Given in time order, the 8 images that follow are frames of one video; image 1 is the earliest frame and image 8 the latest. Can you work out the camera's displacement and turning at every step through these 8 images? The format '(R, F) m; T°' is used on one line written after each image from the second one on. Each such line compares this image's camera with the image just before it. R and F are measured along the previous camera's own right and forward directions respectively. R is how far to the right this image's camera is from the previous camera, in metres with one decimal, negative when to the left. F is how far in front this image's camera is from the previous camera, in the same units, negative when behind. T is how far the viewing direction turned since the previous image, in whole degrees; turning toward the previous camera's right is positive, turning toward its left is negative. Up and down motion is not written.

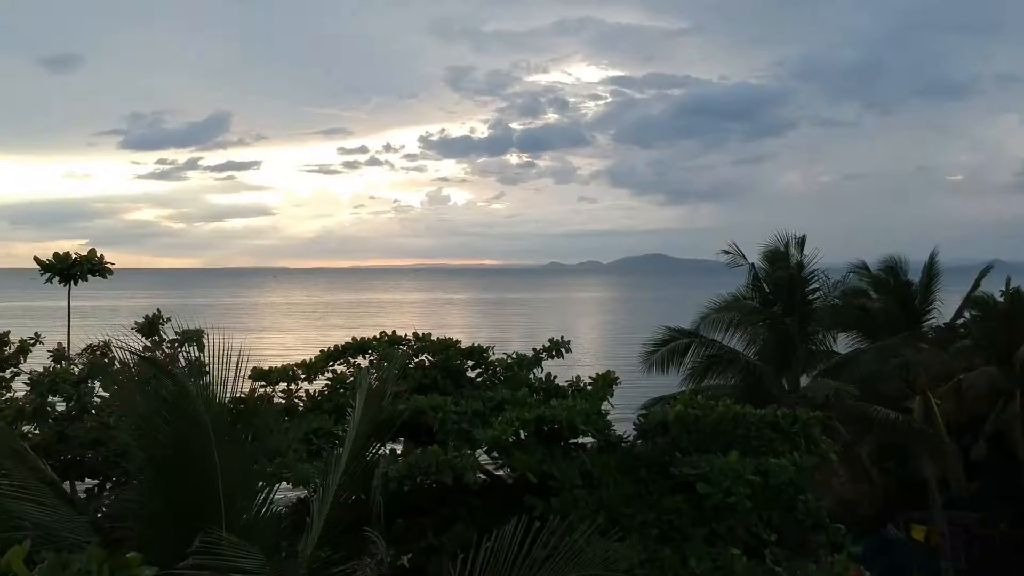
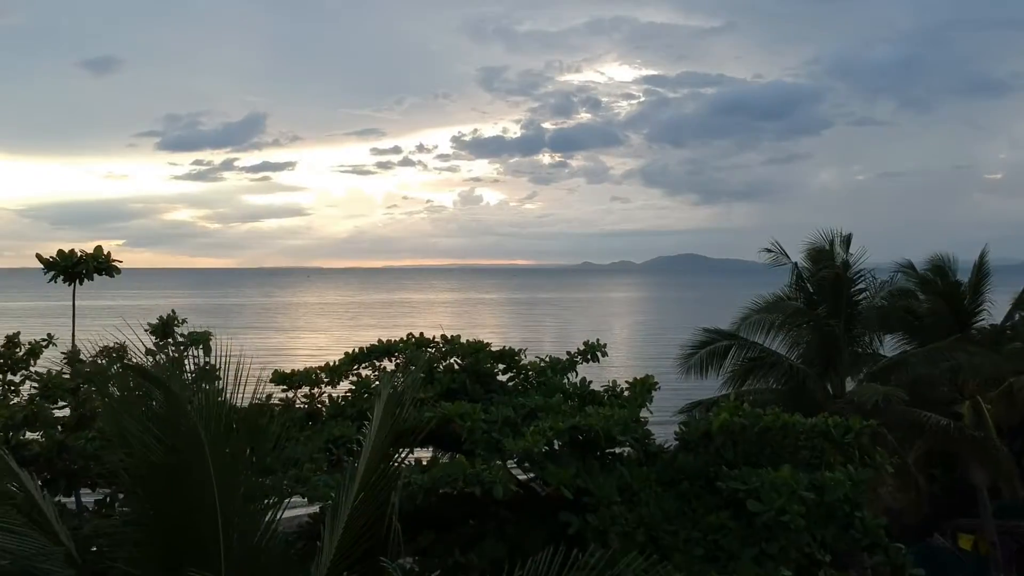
(0.0, +0.3) m; -2°
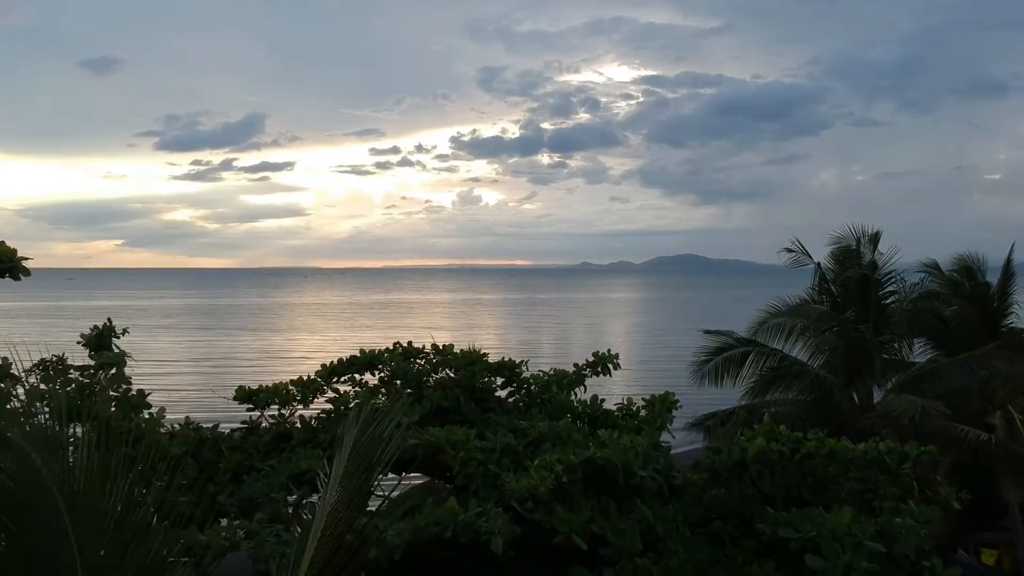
(0.0, +0.8) m; 0°
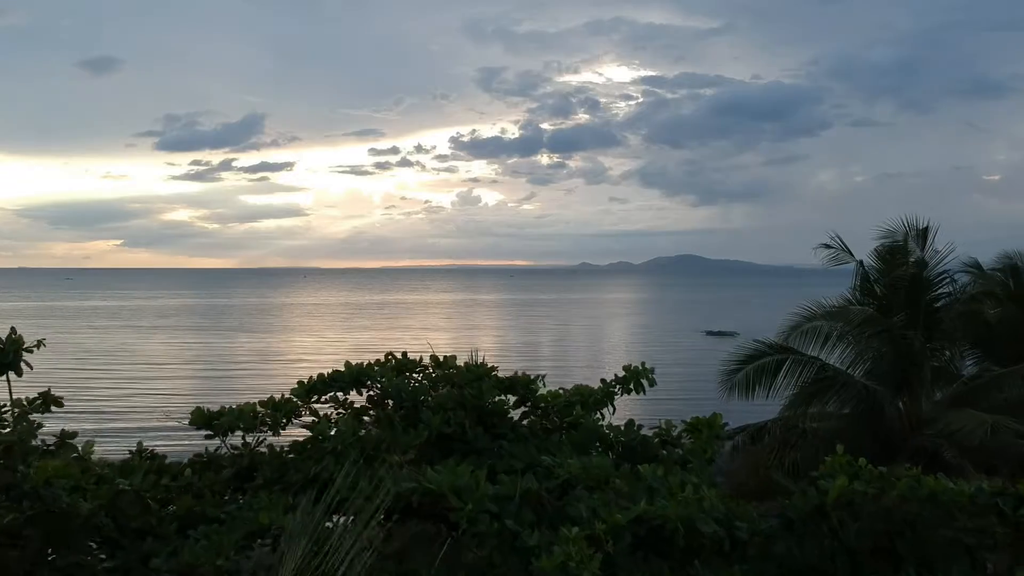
(-0.1, +0.9) m; 0°
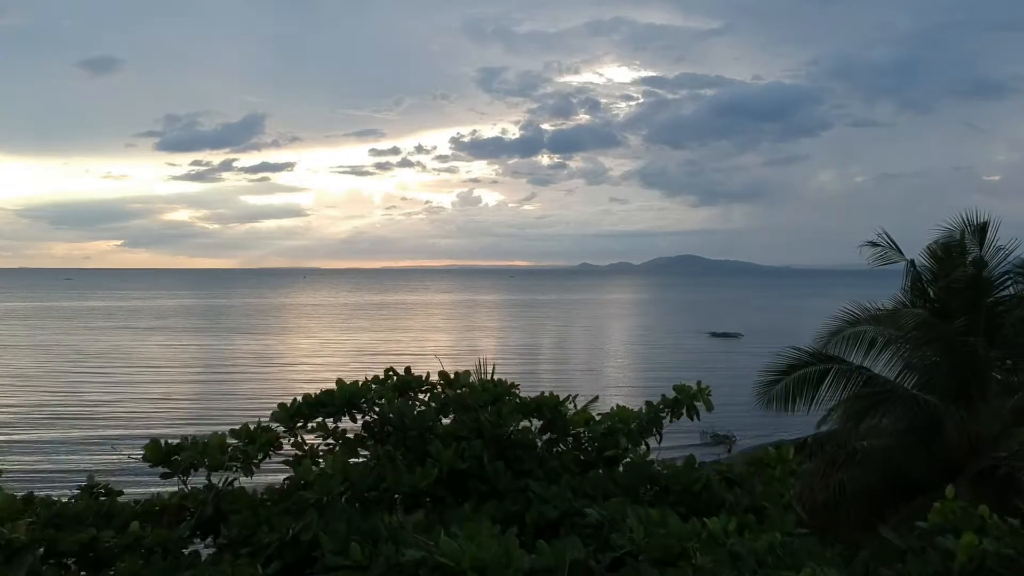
(-0.1, +0.8) m; 0°
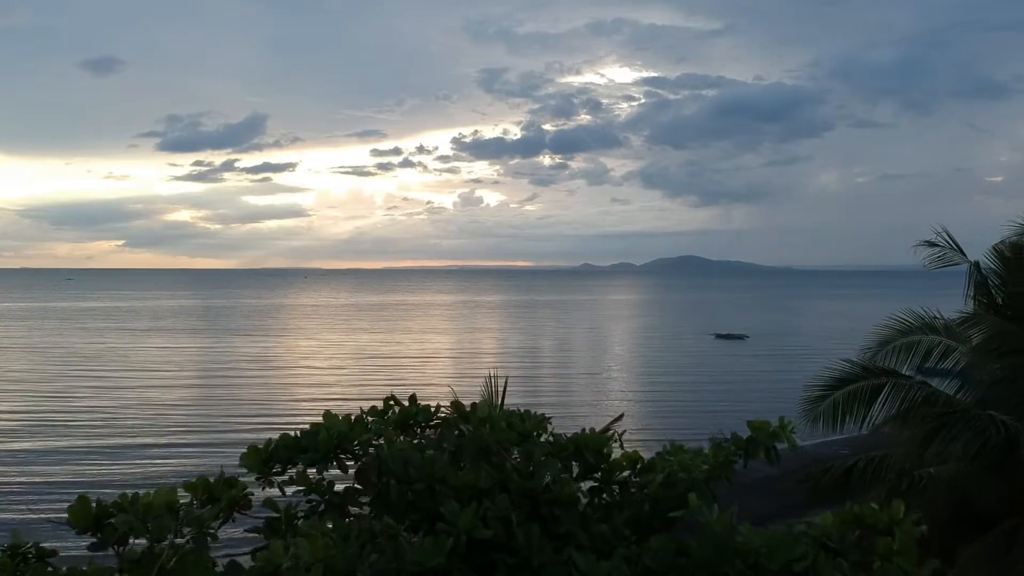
(-0.1, +0.8) m; 0°
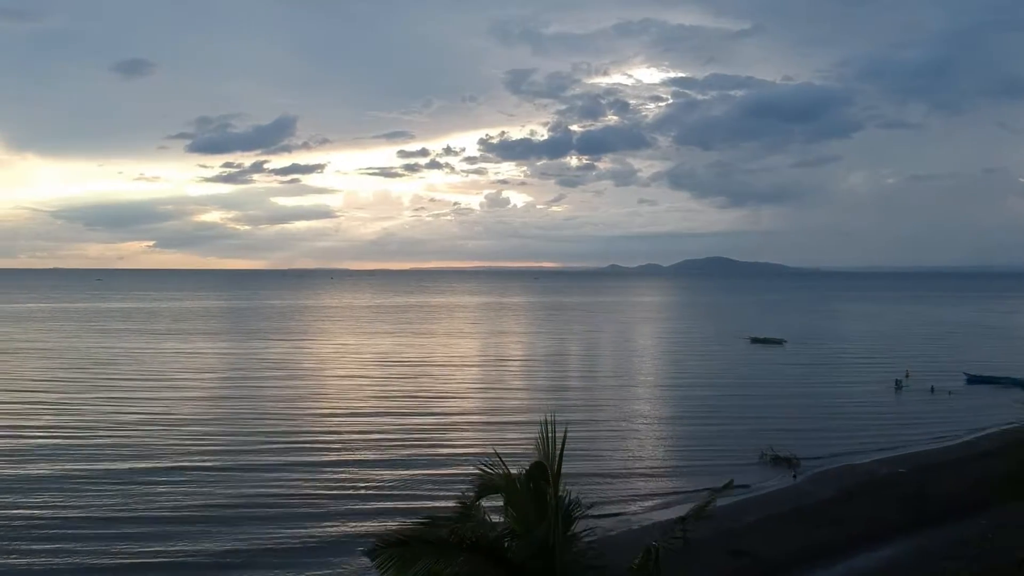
(-0.2, +2.1) m; -2°
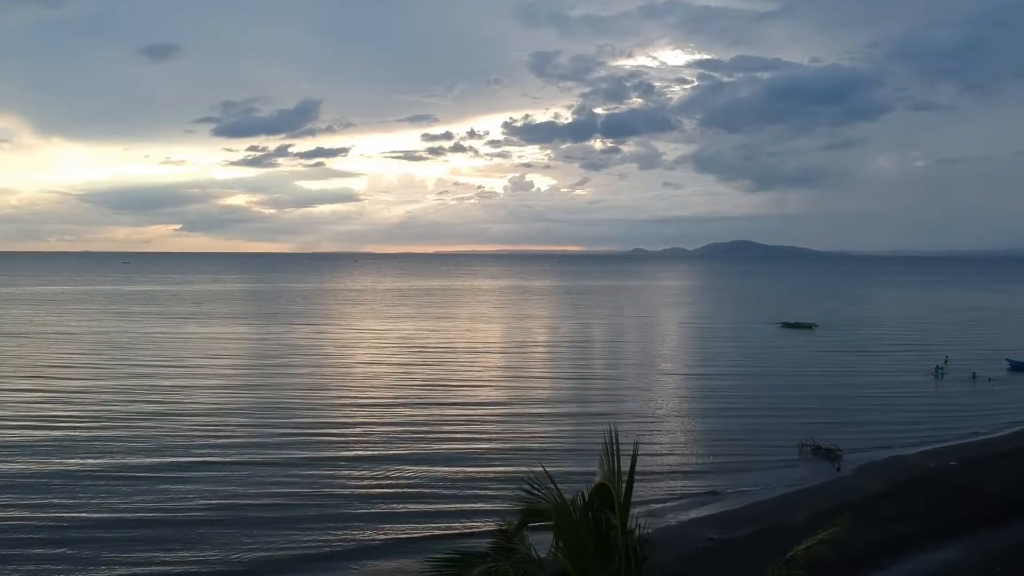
(-0.1, +1.2) m; -2°
